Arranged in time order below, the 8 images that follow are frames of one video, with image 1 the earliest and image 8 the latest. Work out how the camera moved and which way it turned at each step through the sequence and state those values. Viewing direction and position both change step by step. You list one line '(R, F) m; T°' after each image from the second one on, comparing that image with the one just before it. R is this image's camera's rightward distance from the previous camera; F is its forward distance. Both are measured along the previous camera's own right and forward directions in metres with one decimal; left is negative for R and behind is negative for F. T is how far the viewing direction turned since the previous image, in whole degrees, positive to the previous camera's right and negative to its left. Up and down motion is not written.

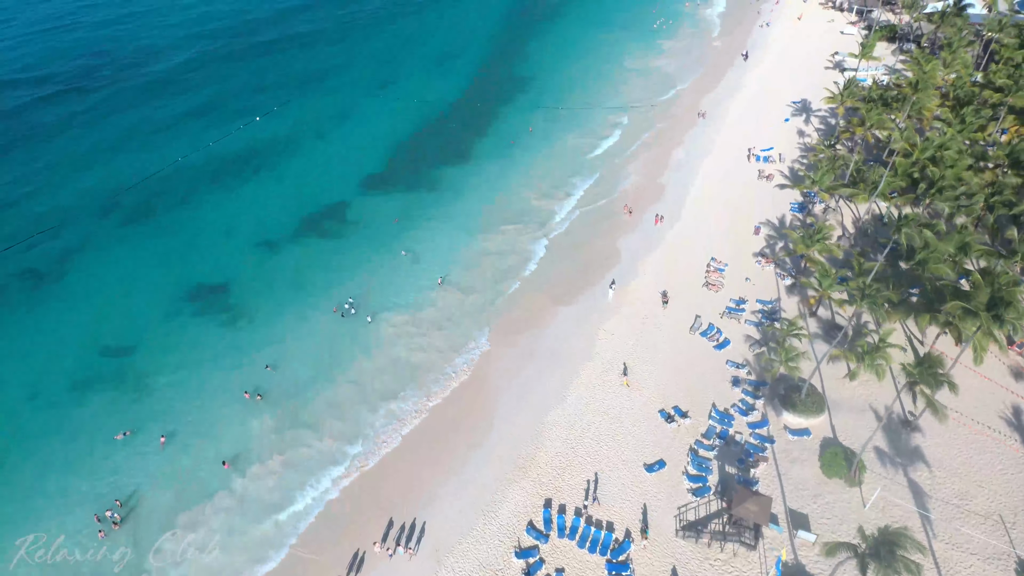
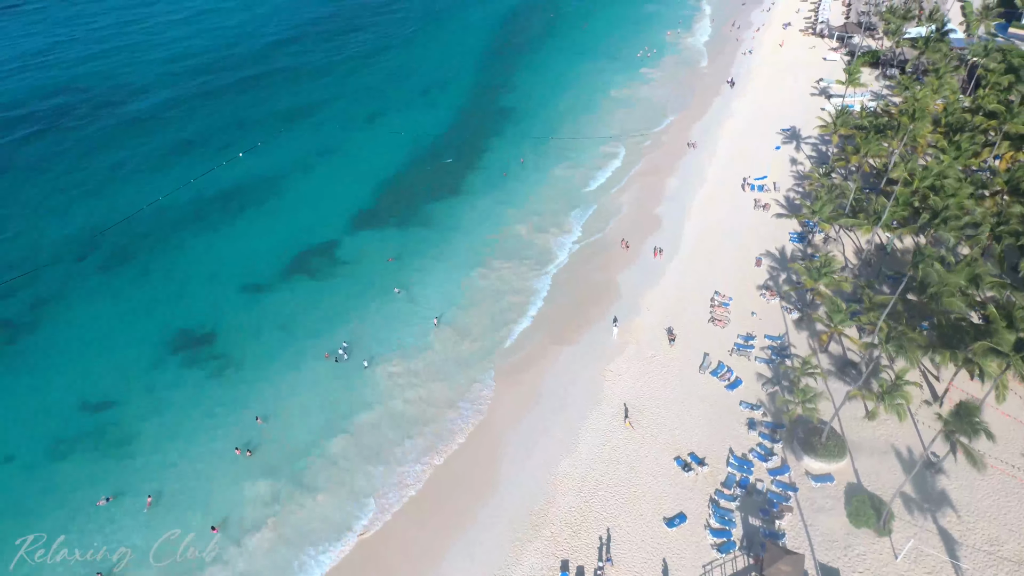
(-0.9, +1.3) m; +2°
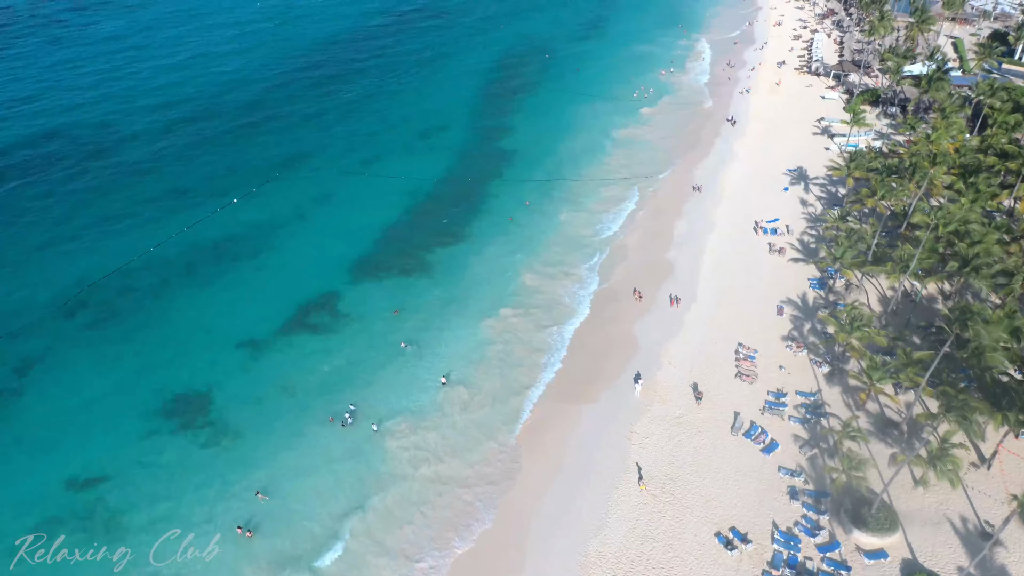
(-1.2, +1.8) m; +1°
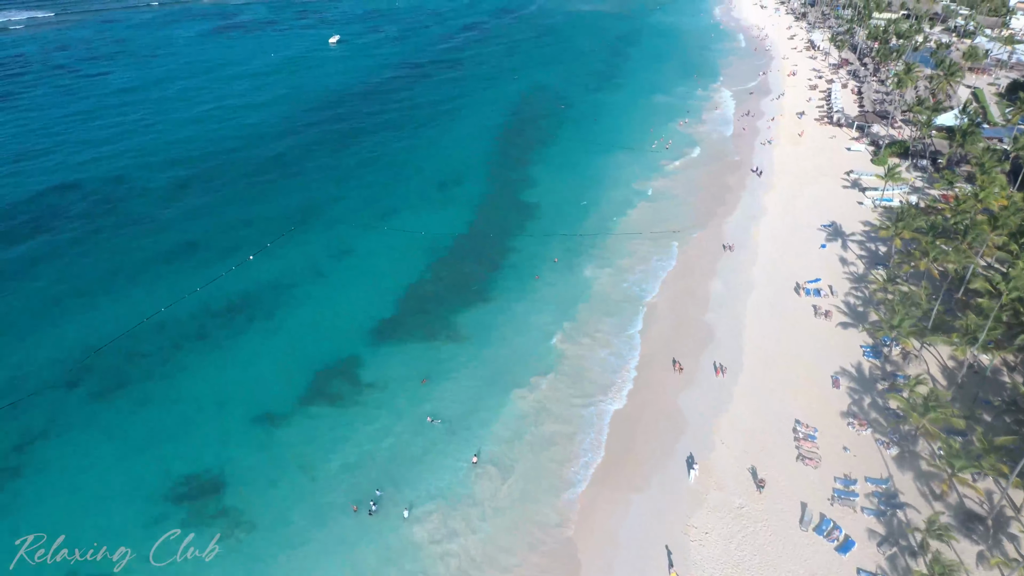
(-1.4, +2.2) m; 0°
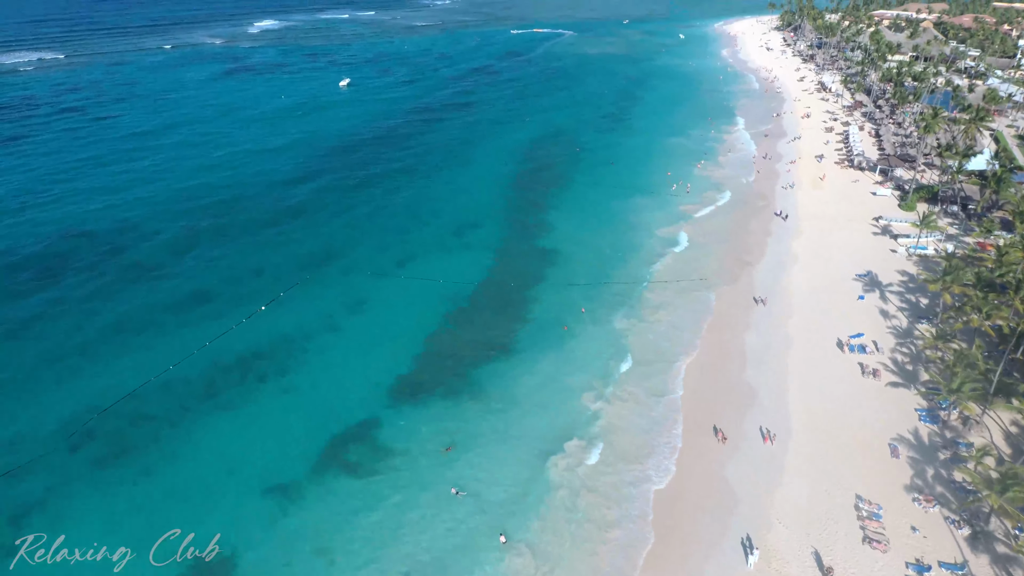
(-1.2, +2.1) m; 0°
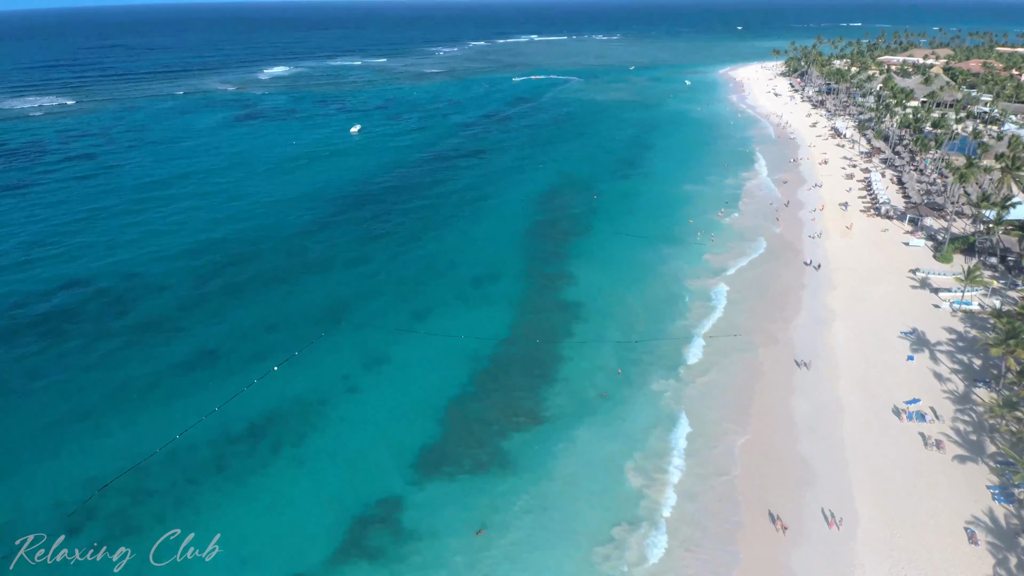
(-1.3, +2.3) m; 0°
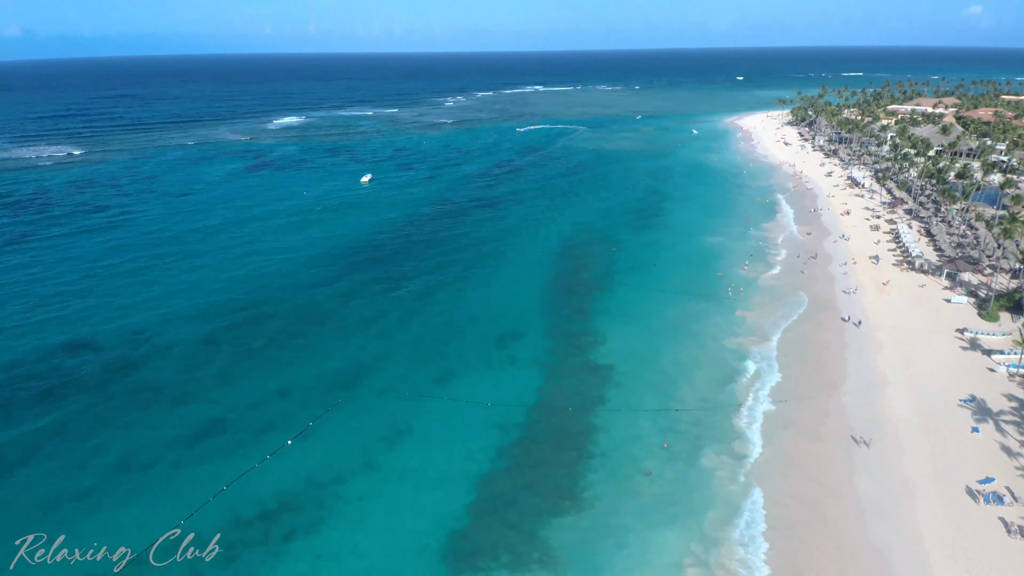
(-1.4, +2.7) m; 0°
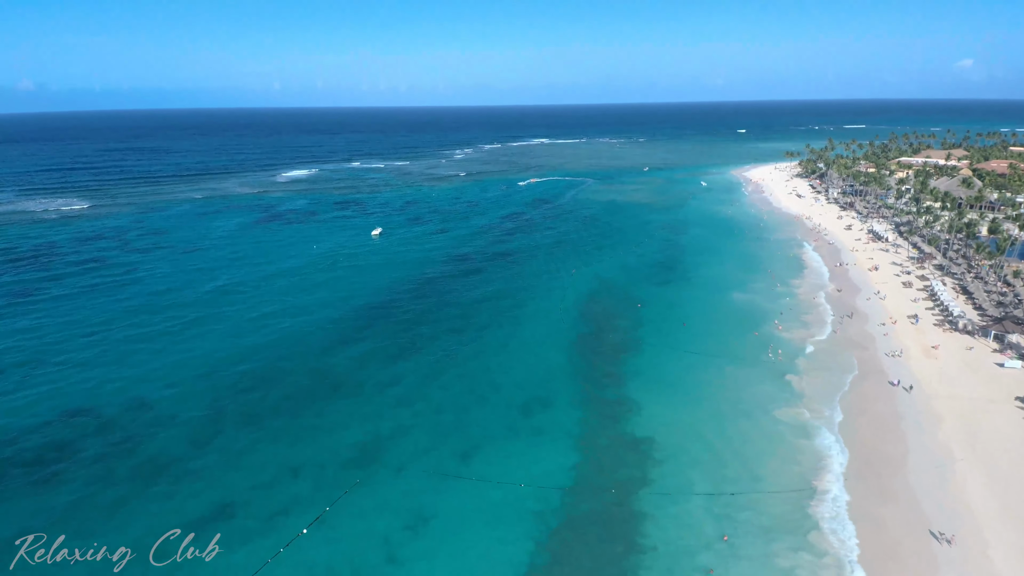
(-1.6, +3.1) m; 0°
